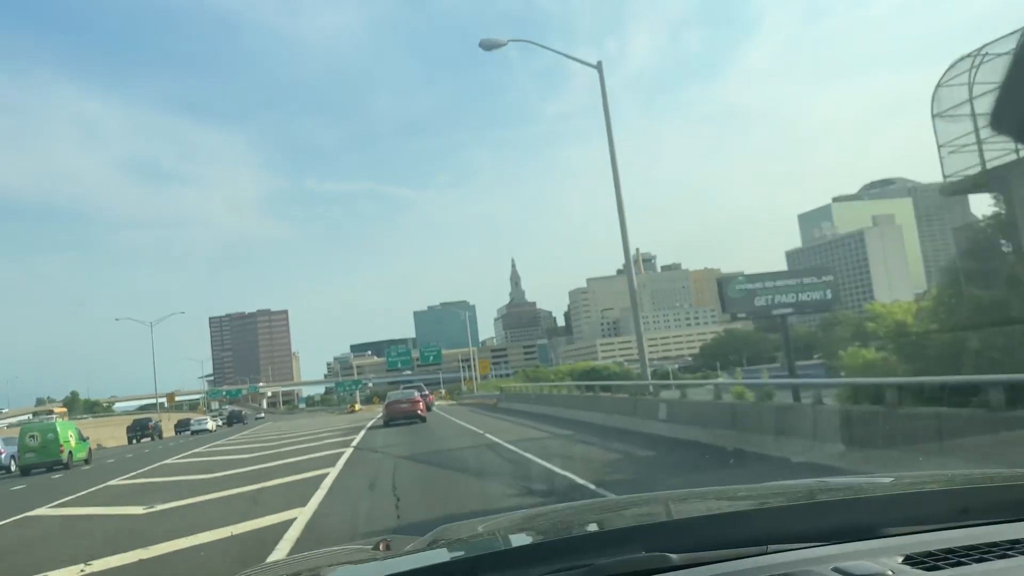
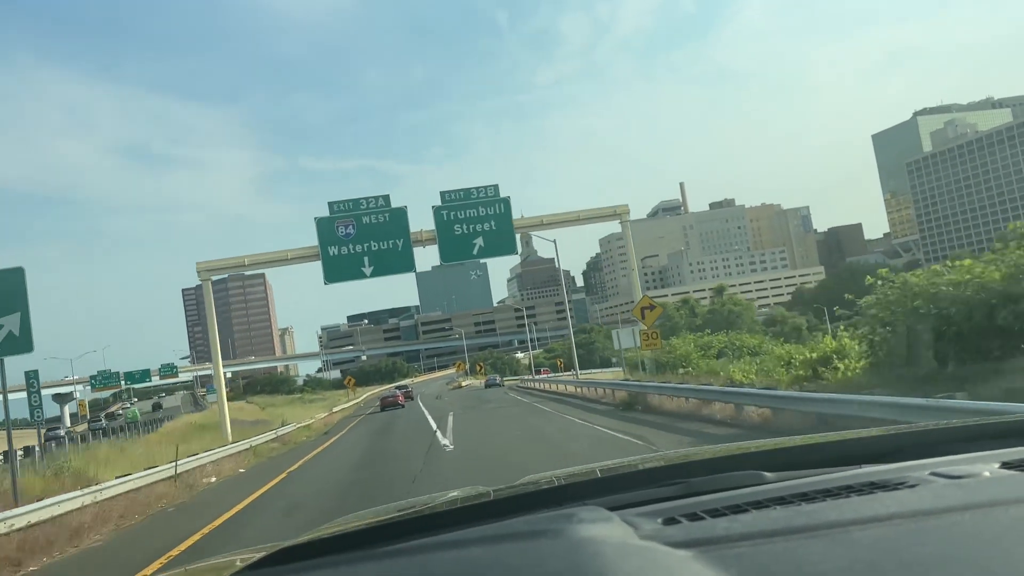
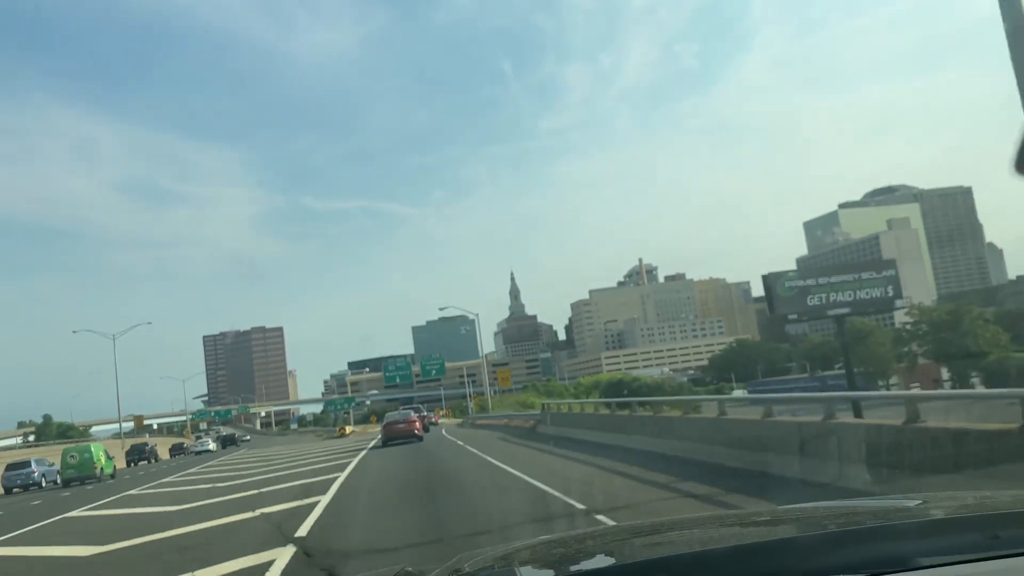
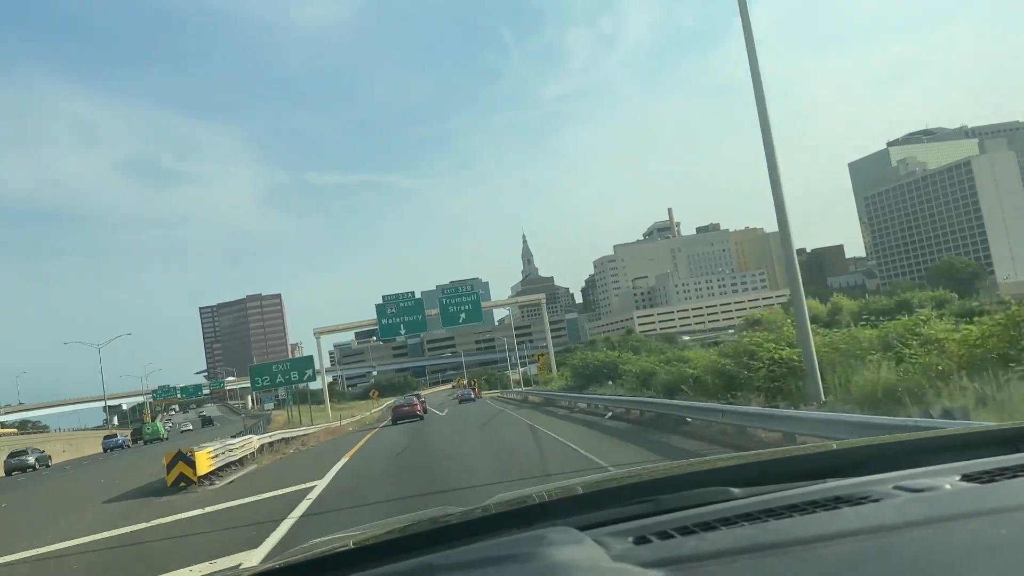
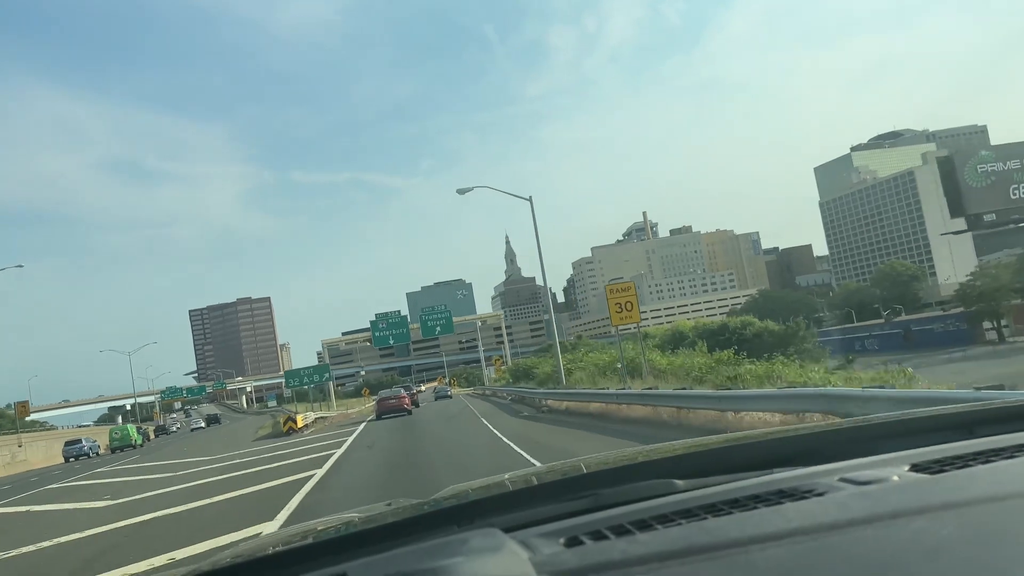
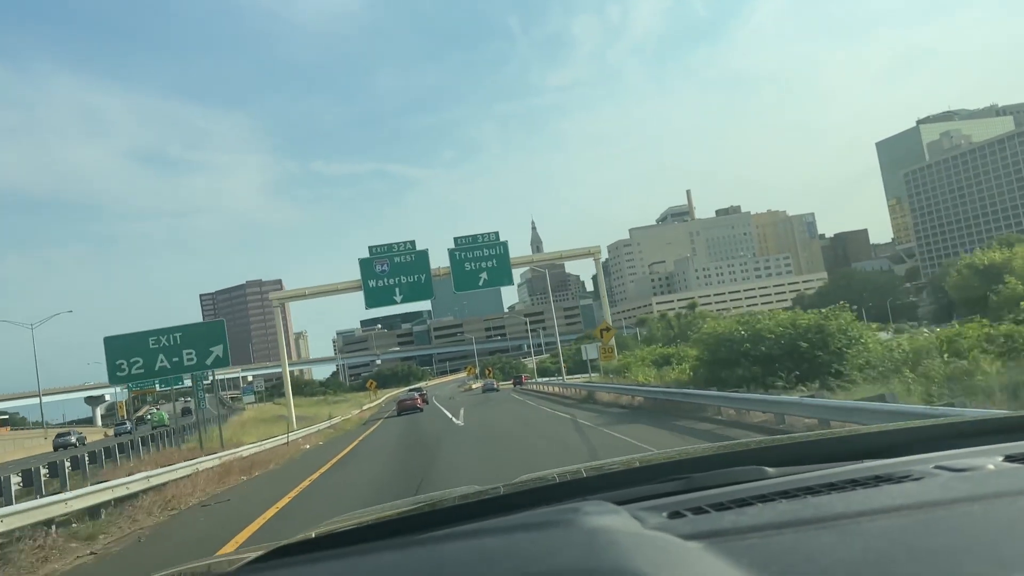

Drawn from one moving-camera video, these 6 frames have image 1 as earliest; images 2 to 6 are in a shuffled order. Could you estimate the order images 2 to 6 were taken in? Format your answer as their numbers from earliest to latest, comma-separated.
3, 5, 4, 6, 2
